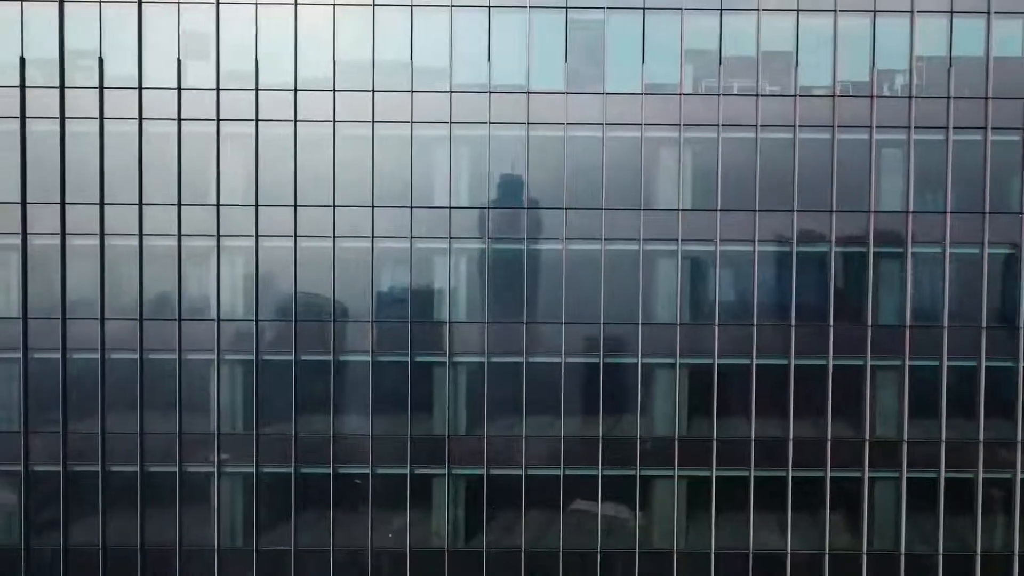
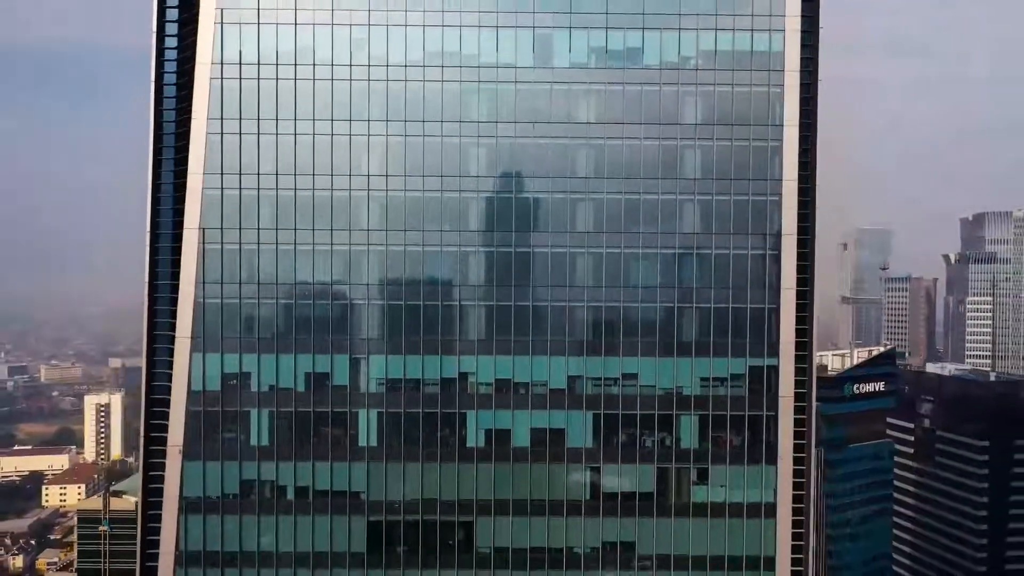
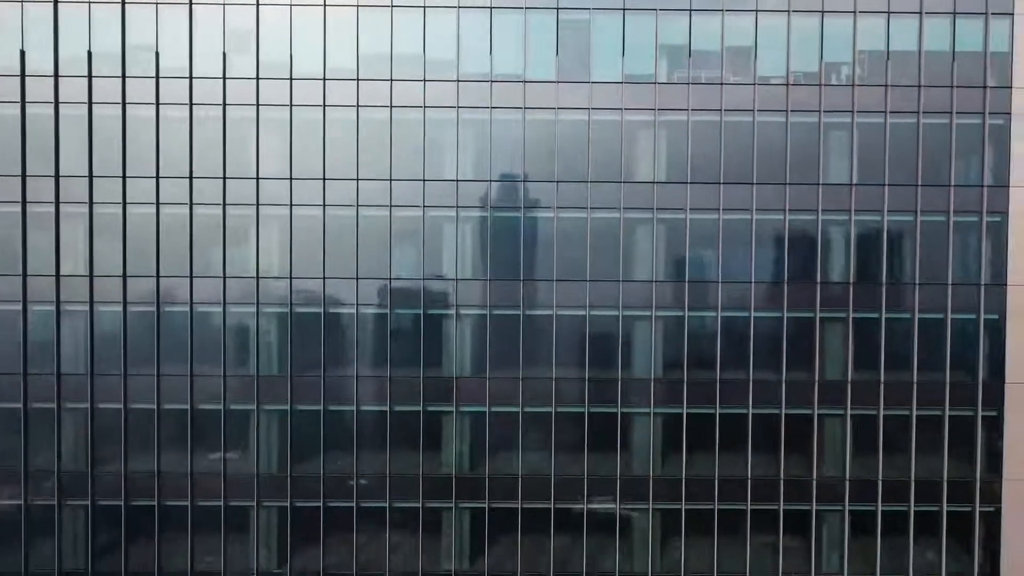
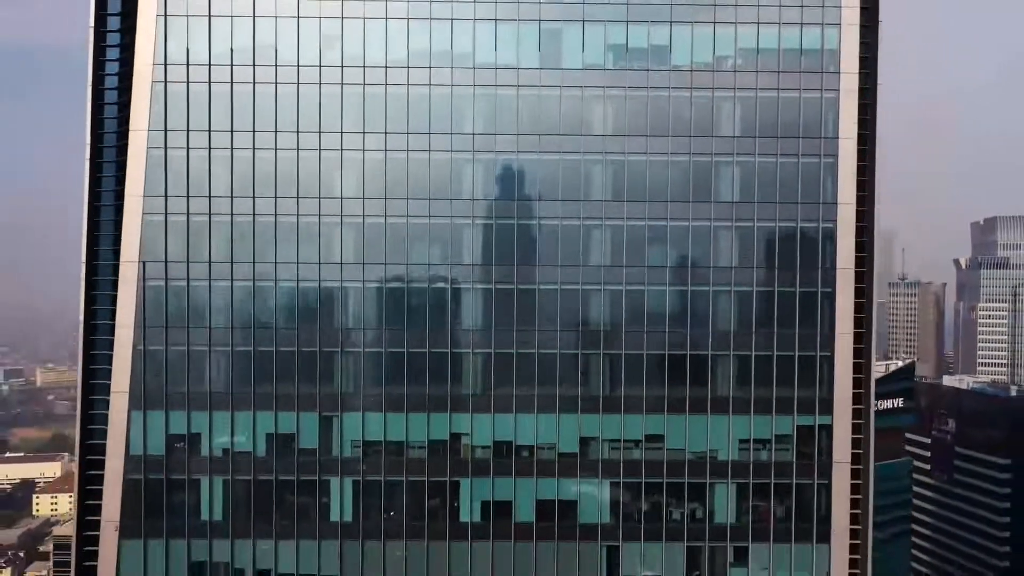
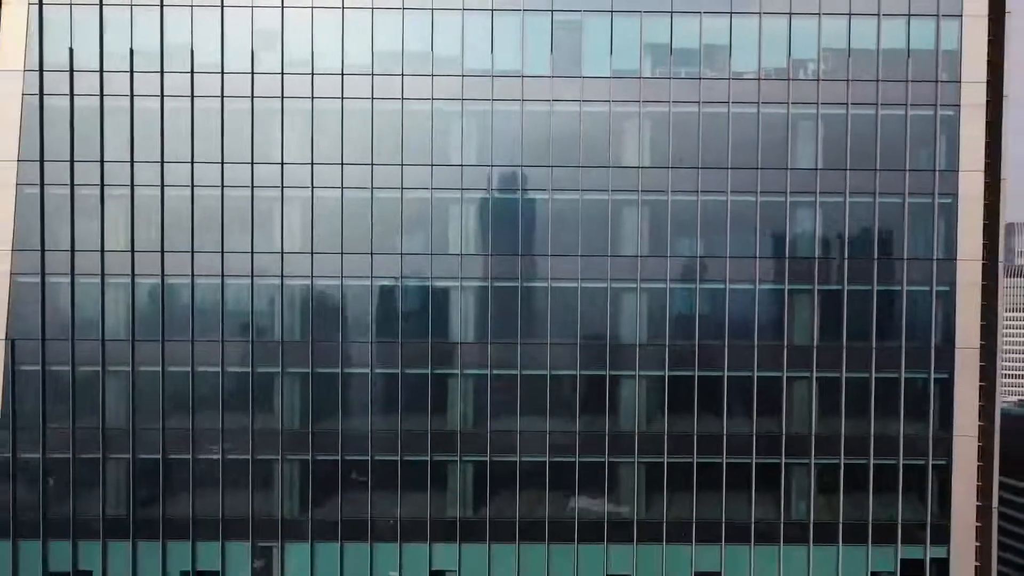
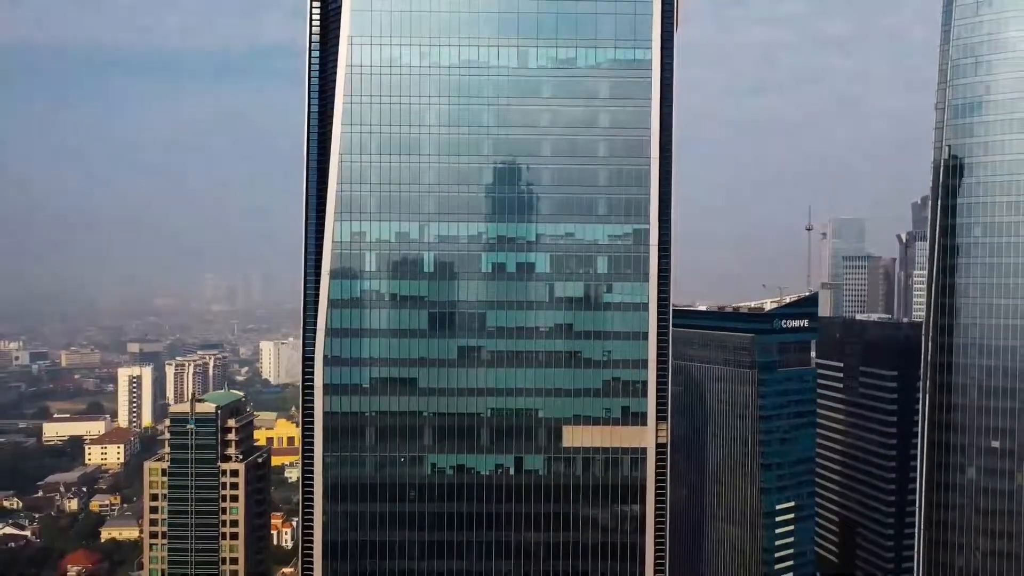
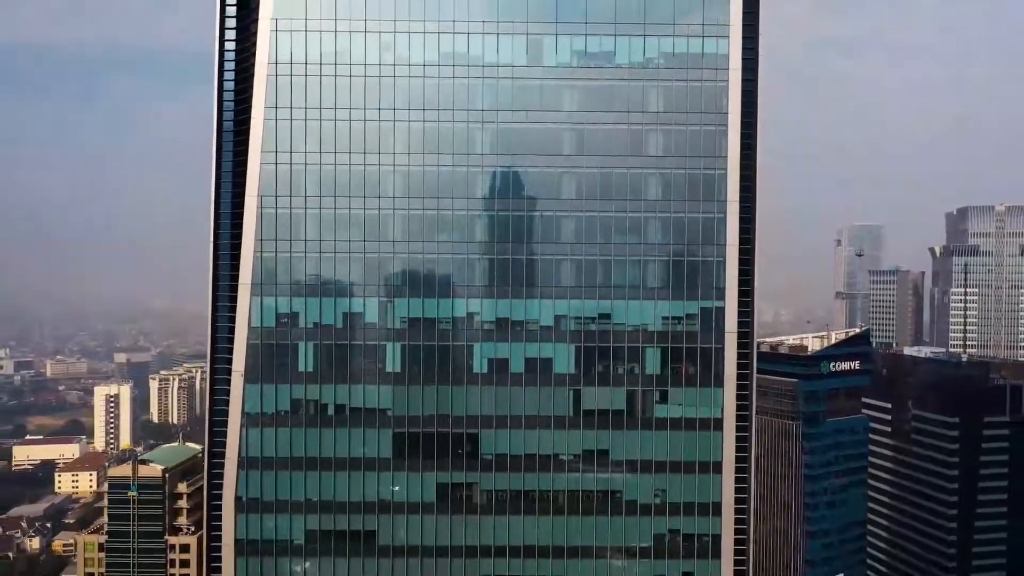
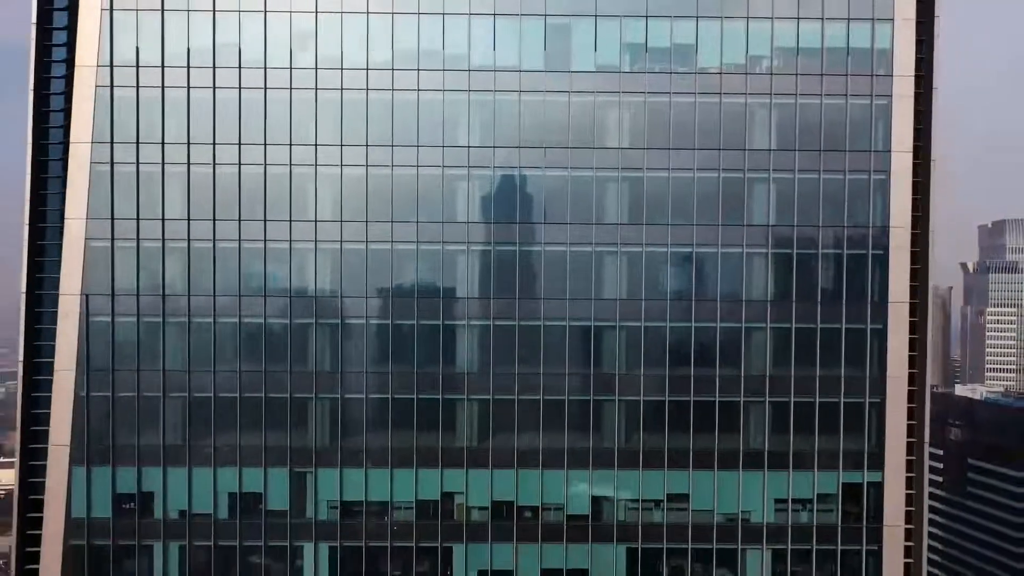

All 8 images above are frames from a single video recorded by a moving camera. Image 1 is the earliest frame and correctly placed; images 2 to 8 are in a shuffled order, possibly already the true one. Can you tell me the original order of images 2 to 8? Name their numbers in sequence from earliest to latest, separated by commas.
3, 5, 8, 4, 2, 7, 6
